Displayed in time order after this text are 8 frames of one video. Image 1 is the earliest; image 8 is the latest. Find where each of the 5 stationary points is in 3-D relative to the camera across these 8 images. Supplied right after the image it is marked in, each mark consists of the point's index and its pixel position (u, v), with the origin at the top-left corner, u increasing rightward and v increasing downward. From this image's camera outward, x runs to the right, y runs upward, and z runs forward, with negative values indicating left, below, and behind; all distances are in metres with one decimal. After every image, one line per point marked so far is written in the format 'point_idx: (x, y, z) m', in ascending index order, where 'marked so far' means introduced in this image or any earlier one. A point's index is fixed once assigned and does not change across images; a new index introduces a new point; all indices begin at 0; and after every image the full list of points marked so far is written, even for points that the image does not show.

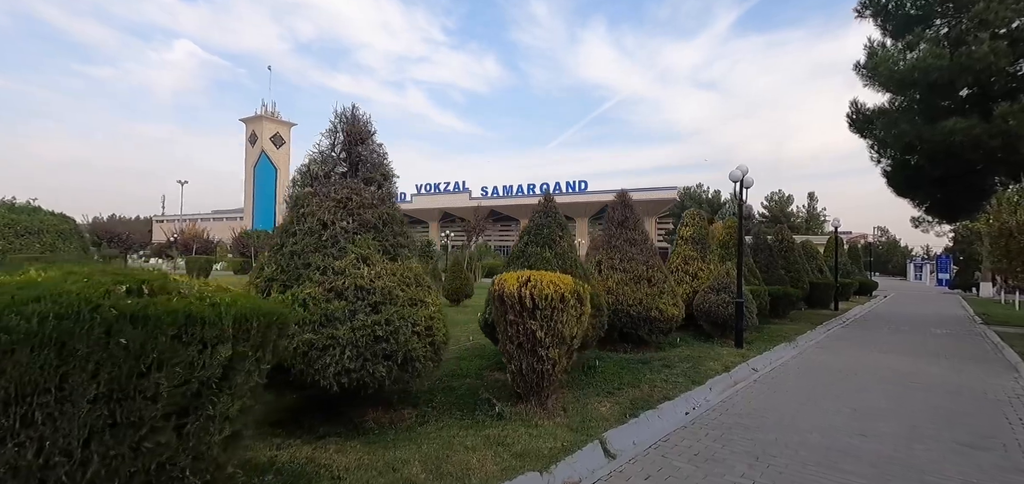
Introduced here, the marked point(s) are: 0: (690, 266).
0: (+3.7, -0.5, +9.3) m
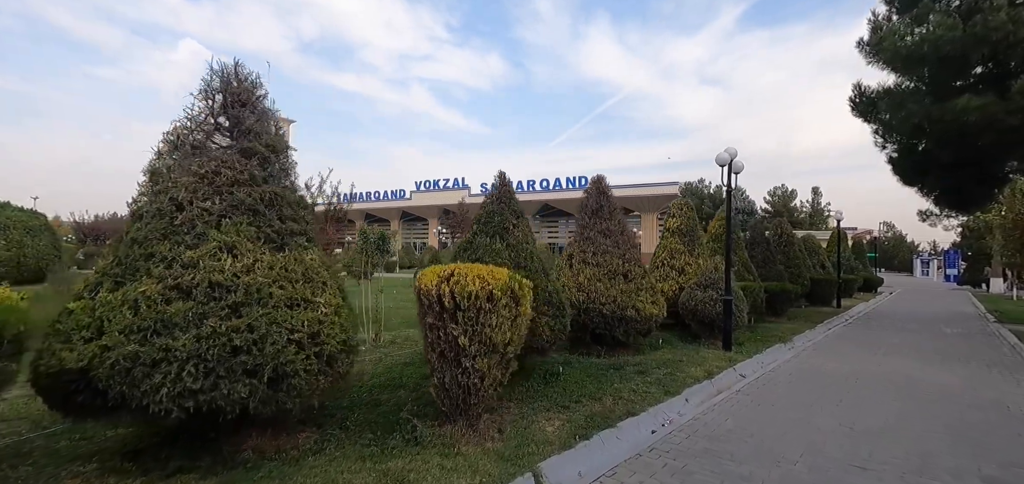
0: (+3.1, -0.4, +8.6) m
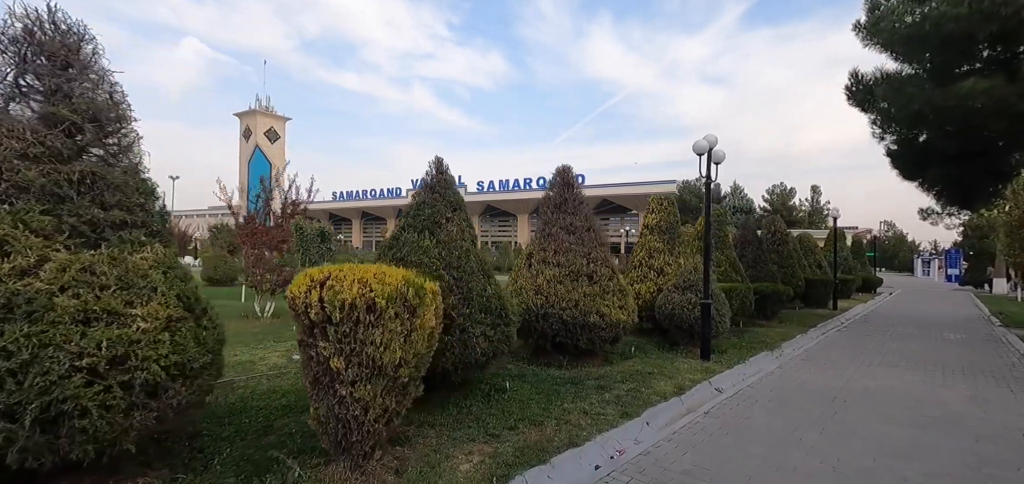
0: (+2.5, -0.3, +7.9) m
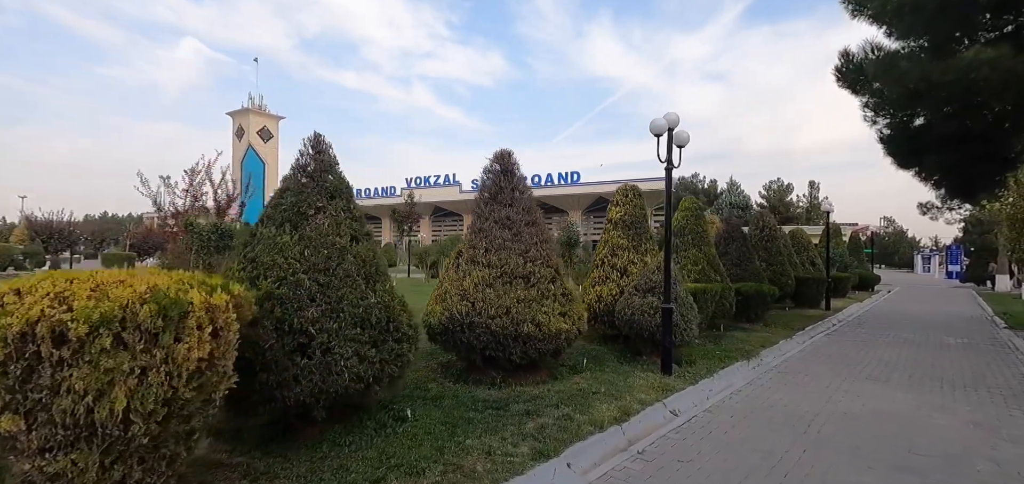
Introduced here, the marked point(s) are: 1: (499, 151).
0: (+1.7, -0.3, +7.0) m
1: (-0.2, +1.1, +5.7) m
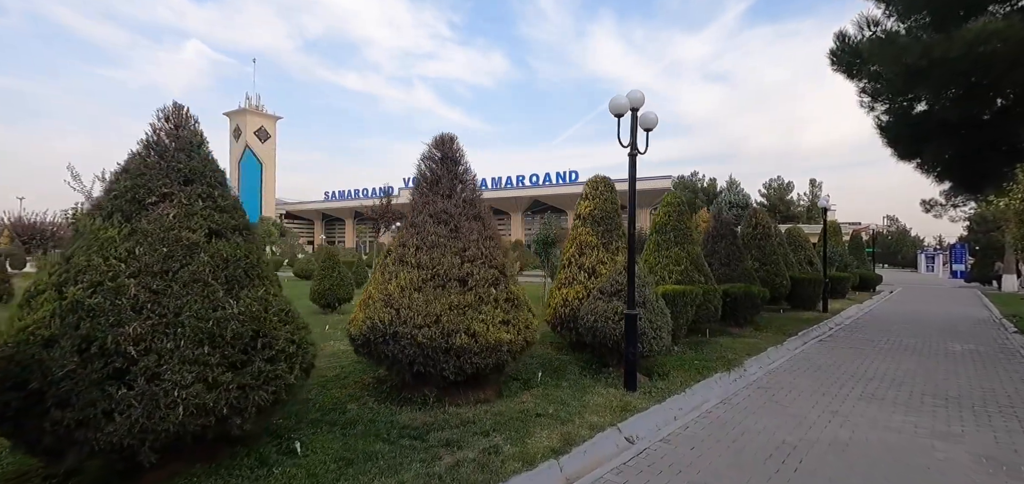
0: (+1.0, -0.2, +6.3) m
1: (-0.8, +1.2, +5.0) m
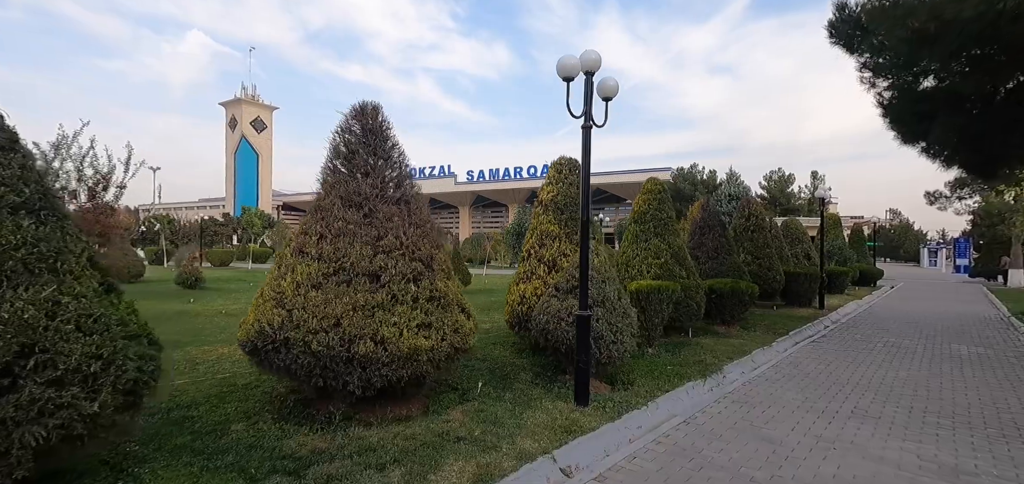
0: (+0.4, -0.1, +5.6) m
1: (-1.4, +1.3, +4.2) m
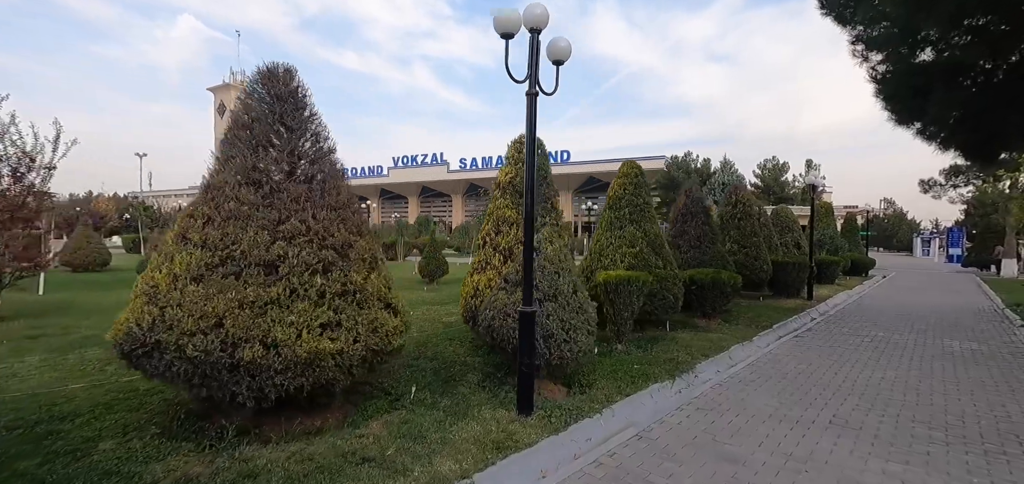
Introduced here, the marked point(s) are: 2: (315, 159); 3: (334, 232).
0: (-0.1, +0.1, +5.1) m
1: (-1.9, +1.4, +3.6) m
2: (-1.5, +0.7, +3.5) m
3: (-1.3, +0.1, +3.3) m
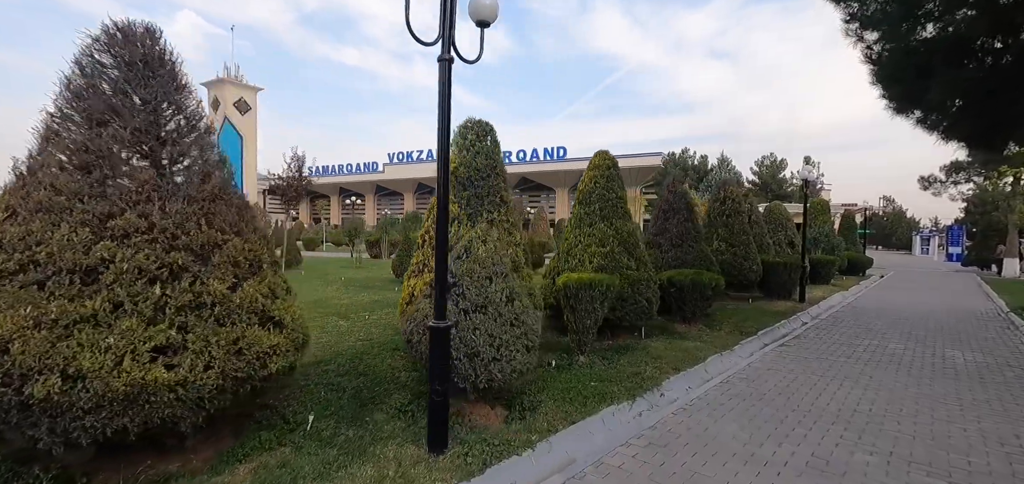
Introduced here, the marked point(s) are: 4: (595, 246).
0: (-0.7, +0.1, +4.4) m
1: (-2.5, +1.4, +3.0) m
2: (-2.1, +0.7, +2.9) m
3: (-1.9, +0.1, +2.7) m
4: (+1.2, -0.1, +6.5) m
